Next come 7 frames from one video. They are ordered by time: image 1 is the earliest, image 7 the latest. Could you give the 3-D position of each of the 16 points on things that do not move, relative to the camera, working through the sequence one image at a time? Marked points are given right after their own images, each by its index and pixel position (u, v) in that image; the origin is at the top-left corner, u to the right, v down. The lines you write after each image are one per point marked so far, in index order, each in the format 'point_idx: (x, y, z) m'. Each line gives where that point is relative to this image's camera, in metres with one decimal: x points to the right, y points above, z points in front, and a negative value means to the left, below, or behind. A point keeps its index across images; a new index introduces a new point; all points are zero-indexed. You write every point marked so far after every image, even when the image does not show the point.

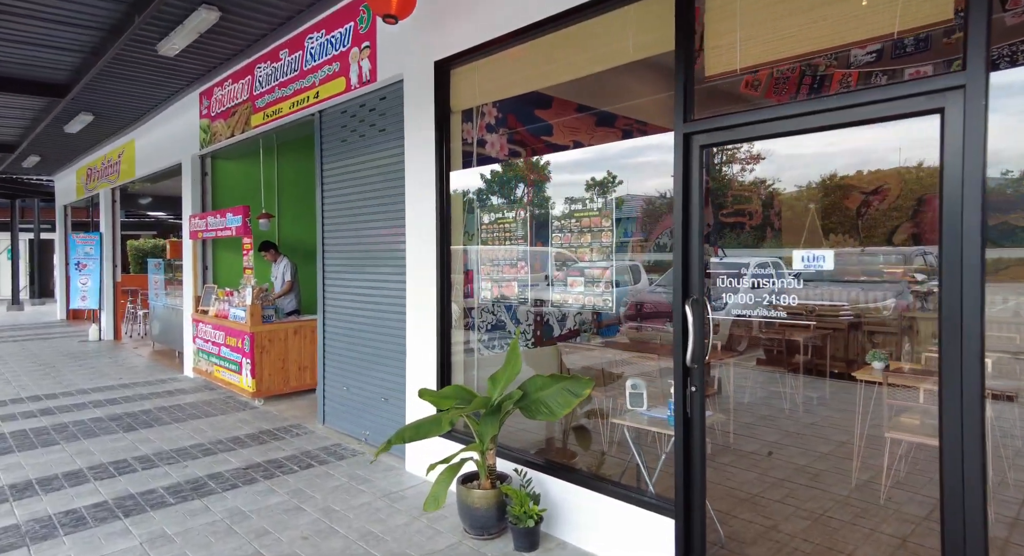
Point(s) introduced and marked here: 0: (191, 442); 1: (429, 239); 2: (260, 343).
0: (-2.5, -1.3, +4.8) m
1: (-0.5, +0.3, +4.0) m
2: (-2.5, -0.7, +6.1) m
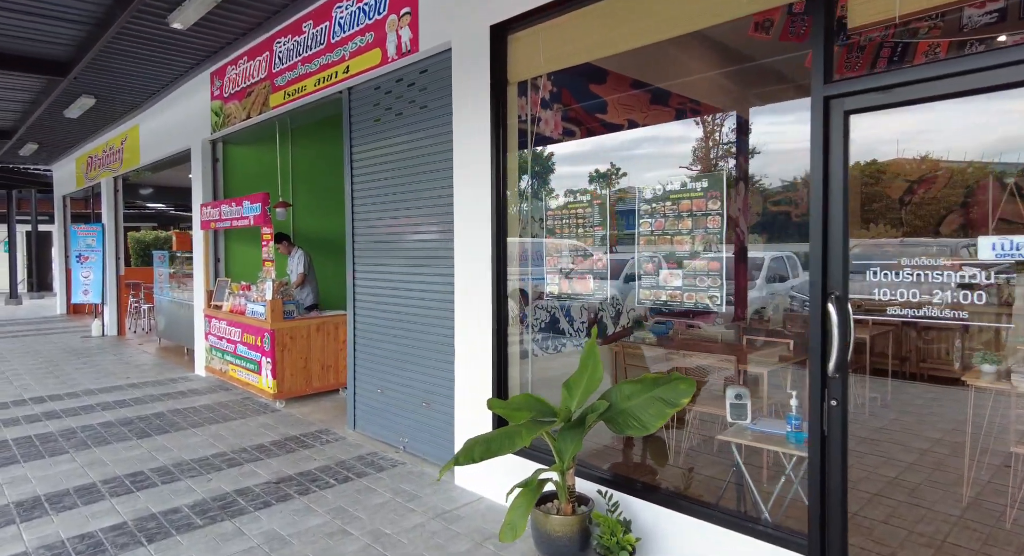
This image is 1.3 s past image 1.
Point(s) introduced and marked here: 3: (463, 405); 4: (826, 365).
0: (-2.1, -1.2, +4.4) m
1: (-0.2, +0.3, +3.6) m
2: (-2.1, -0.6, +5.7) m
3: (-0.3, -0.8, +3.8) m
4: (+1.1, -0.3, +2.2) m
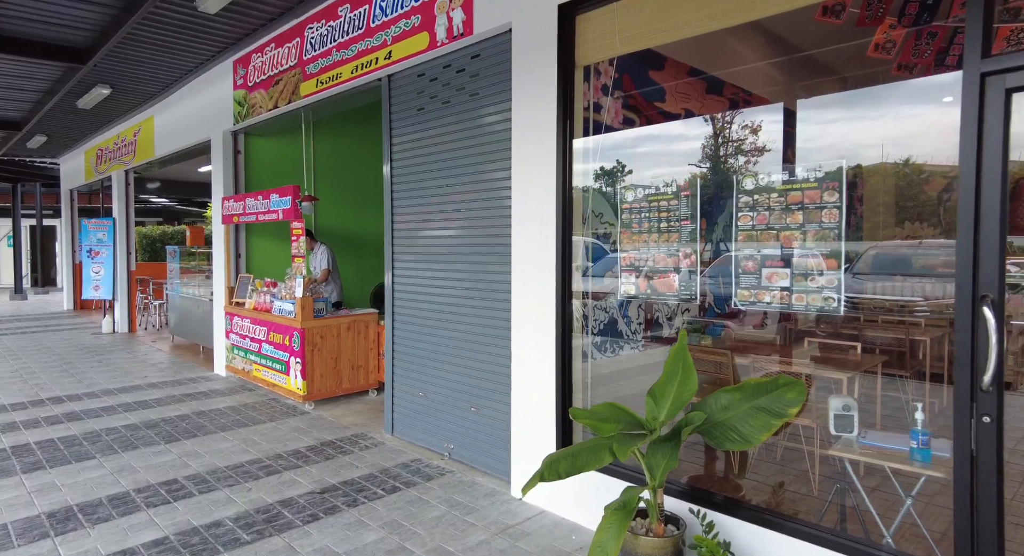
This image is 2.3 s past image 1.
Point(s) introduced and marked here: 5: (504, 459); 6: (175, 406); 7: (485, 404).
0: (-1.8, -1.2, +4.2) m
1: (+0.2, +0.3, +3.4) m
2: (-1.8, -0.6, +5.5) m
3: (+0.1, -0.8, +3.5) m
4: (+1.5, -0.3, +2.0) m
5: (0.0, -1.1, +3.8) m
6: (-3.1, -1.2, +5.6) m
7: (-0.2, -0.8, +3.9) m
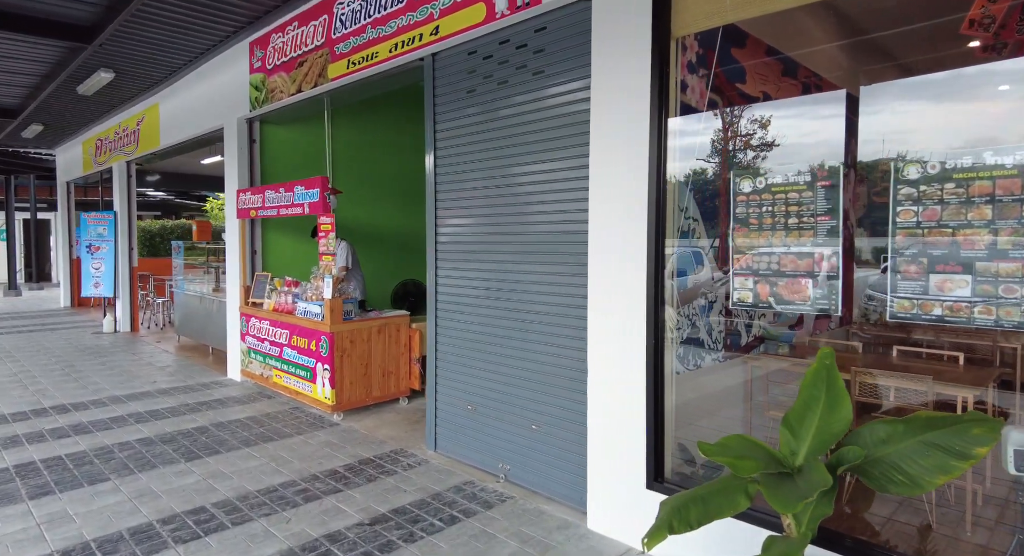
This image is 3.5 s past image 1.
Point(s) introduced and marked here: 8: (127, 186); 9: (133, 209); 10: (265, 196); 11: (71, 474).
0: (-1.4, -1.2, +3.8) m
1: (+0.6, +0.3, +2.9) m
2: (-1.4, -0.6, +5.0) m
3: (+0.4, -0.8, +3.1) m
4: (+1.9, -0.4, +1.6) m
5: (+0.3, -1.1, +3.3) m
6: (-2.7, -1.2, +5.2) m
7: (+0.2, -0.8, +3.5) m
8: (-6.5, +1.6, +10.4) m
9: (-6.6, +1.2, +10.7) m
10: (-2.3, +0.8, +5.7) m
11: (-2.8, -1.2, +3.8) m
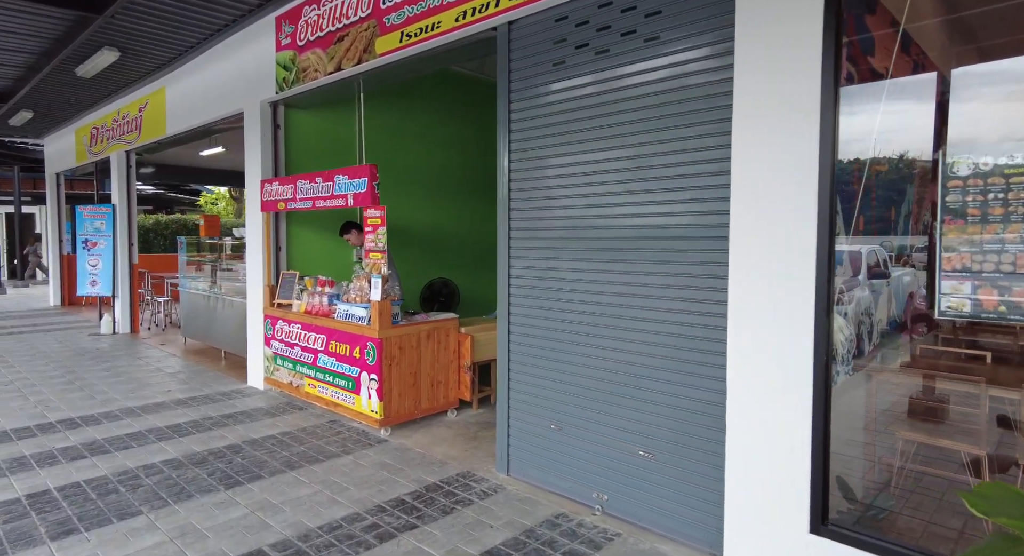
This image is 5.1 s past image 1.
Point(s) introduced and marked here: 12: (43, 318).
0: (-0.9, -1.2, +3.2) m
1: (+1.1, +0.3, +2.5) m
2: (-0.9, -0.5, +4.5) m
3: (+1.0, -0.8, +2.6) m
4: (+2.5, -0.4, +1.1) m
5: (+0.9, -1.1, +2.8) m
6: (-2.2, -1.2, +4.6) m
7: (+0.7, -0.8, +3.0) m
8: (-6.2, +1.6, +9.8) m
9: (-6.2, +1.2, +10.0) m
10: (-1.8, +0.8, +5.2) m
11: (-2.2, -1.2, +3.3) m
12: (-8.8, -0.8, +11.6) m
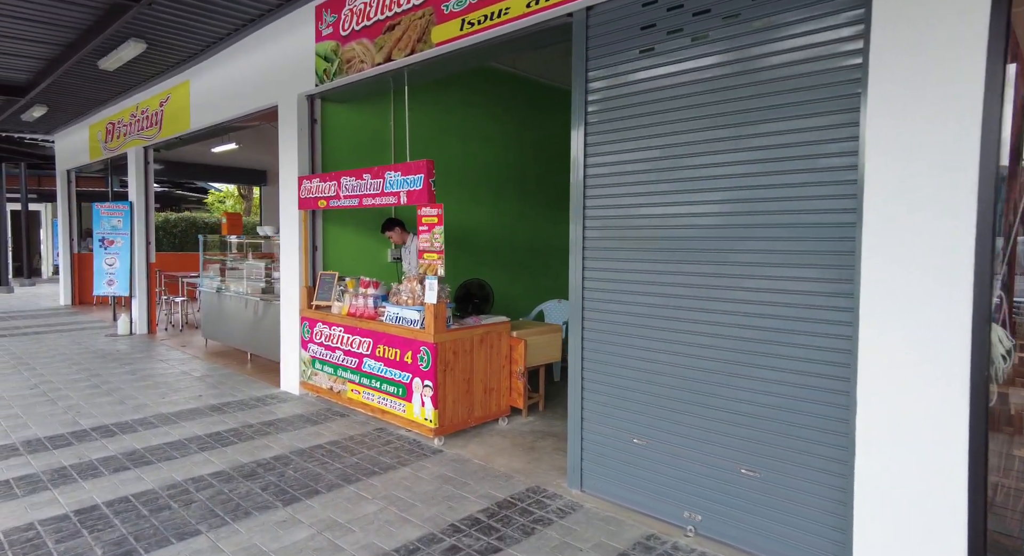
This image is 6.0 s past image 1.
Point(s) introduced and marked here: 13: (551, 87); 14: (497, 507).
0: (-0.5, -1.2, +3.0) m
1: (+1.6, +0.3, +2.2) m
2: (-0.5, -0.6, +4.3) m
3: (+1.4, -0.8, +2.4) m
4: (+2.9, -0.4, +0.9) m
5: (+1.3, -1.1, +2.6) m
6: (-1.8, -1.2, +4.4) m
7: (+1.2, -0.8, +2.8) m
8: (-5.7, +1.6, +9.6) m
9: (-5.8, +1.2, +9.8) m
10: (-1.4, +0.8, +4.9) m
11: (-1.8, -1.2, +3.1) m
12: (-8.4, -0.7, +11.4) m
13: (+0.5, +2.5, +8.2) m
14: (-0.1, -1.2, +3.3) m
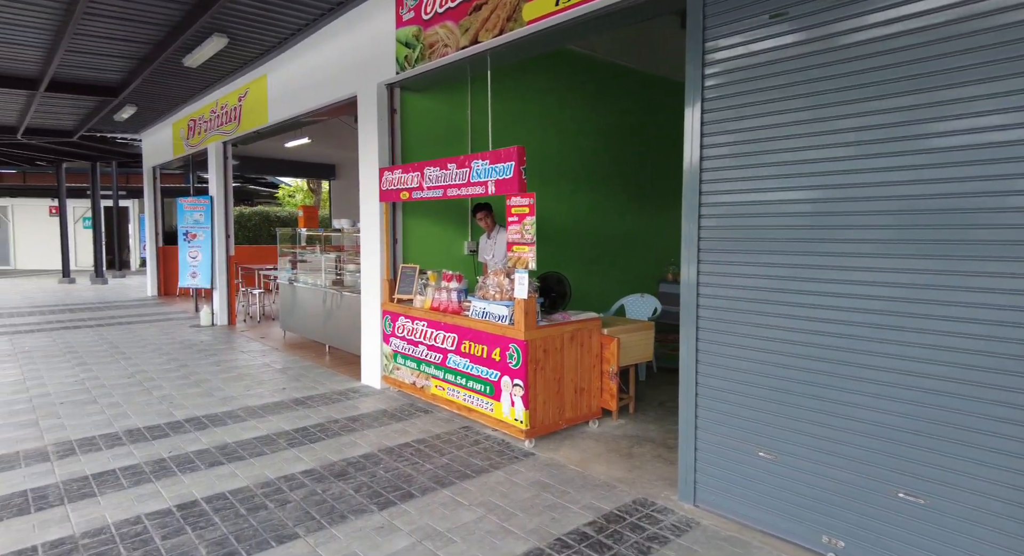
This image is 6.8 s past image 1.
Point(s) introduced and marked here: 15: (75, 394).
0: (0.0, -1.2, +2.8) m
1: (+2.0, +0.3, +1.8) m
2: (+0.2, -0.5, +4.1) m
3: (+1.9, -0.8, +2.0) m
4: (+3.2, -0.4, +0.4) m
5: (+1.8, -1.1, +2.2) m
6: (-1.1, -1.1, +4.3) m
7: (+1.7, -0.8, +2.4) m
8: (-4.6, +1.7, +9.8) m
9: (-4.6, +1.4, +10.0) m
10: (-0.7, +0.8, +4.8) m
11: (-1.3, -1.2, +3.0) m
12: (-7.1, -0.6, +11.8) m
13: (+1.5, +2.6, +7.8) m
14: (+0.5, -1.2, +3.1) m
15: (-3.8, -1.0, +5.3) m
